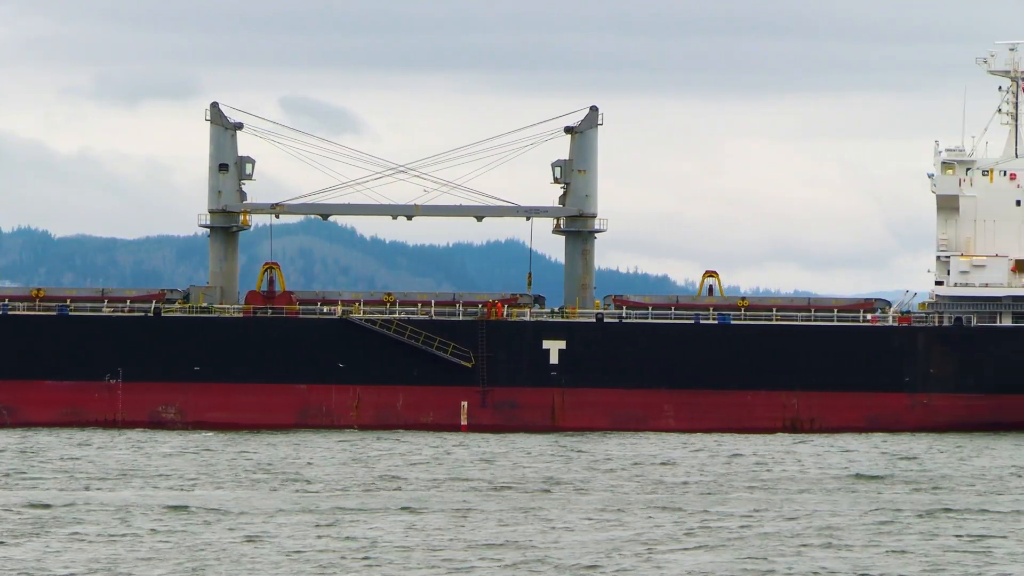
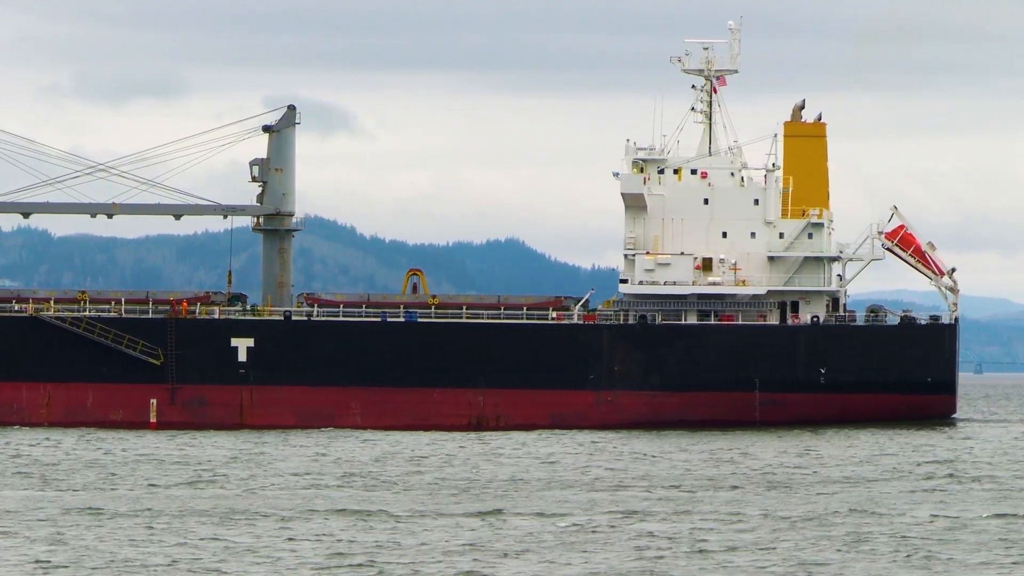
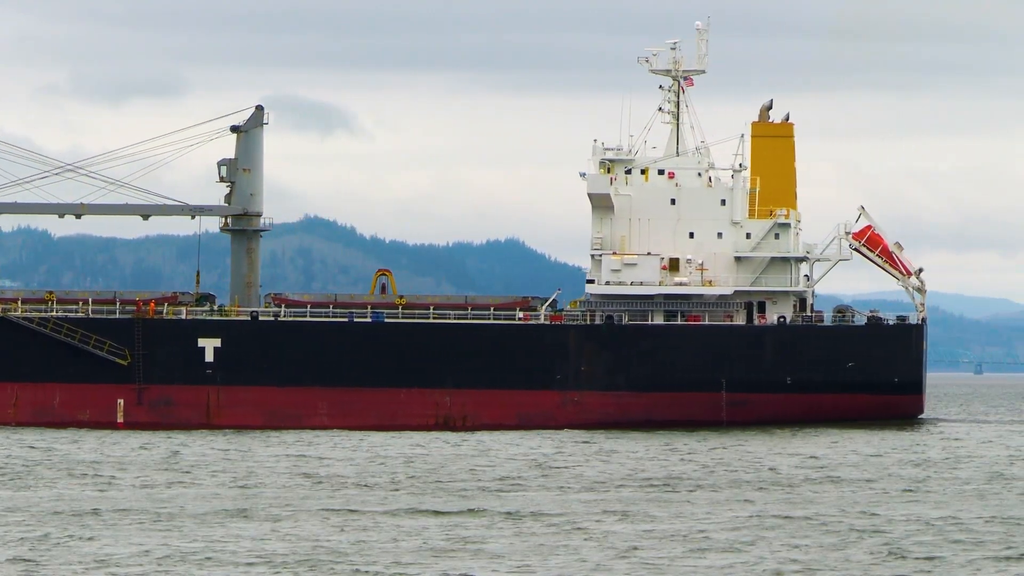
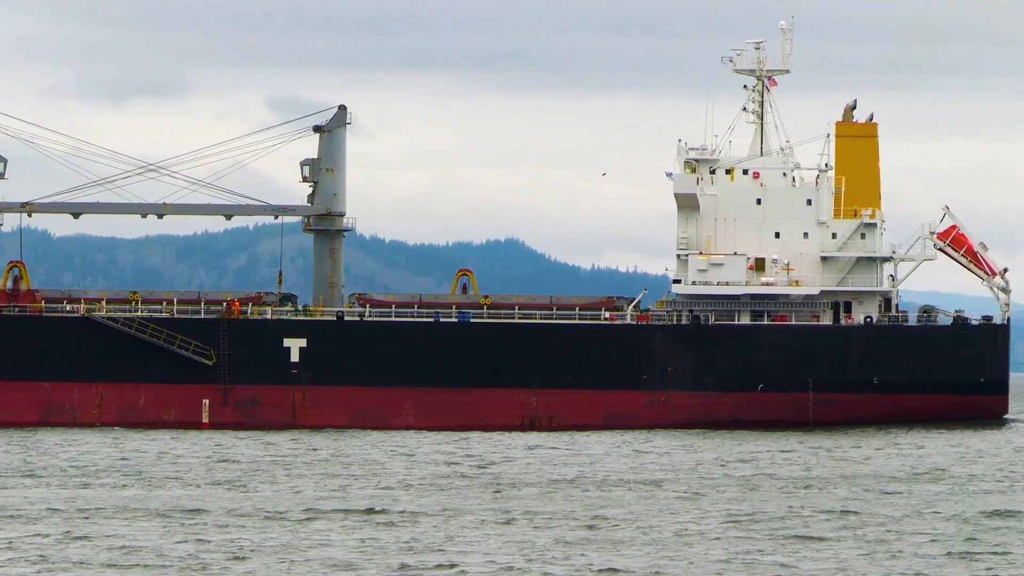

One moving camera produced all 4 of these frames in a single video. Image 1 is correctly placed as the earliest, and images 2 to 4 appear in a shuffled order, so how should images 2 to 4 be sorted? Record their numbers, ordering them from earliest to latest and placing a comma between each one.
4, 2, 3
